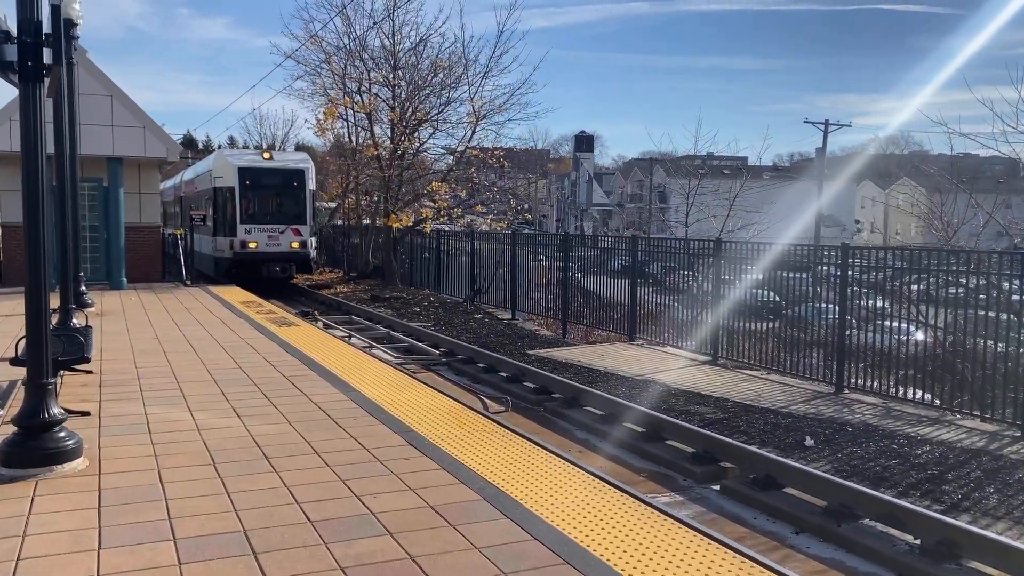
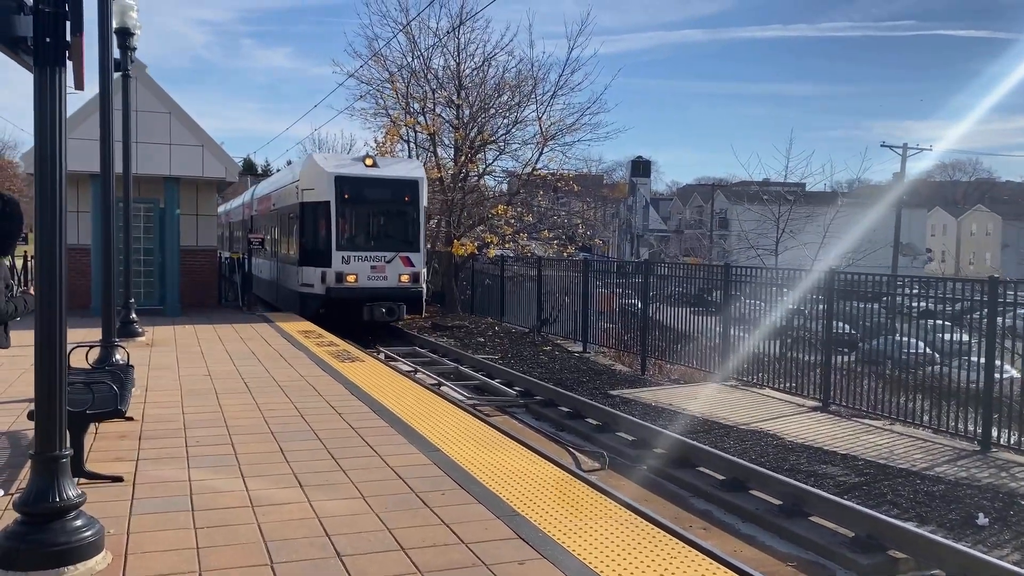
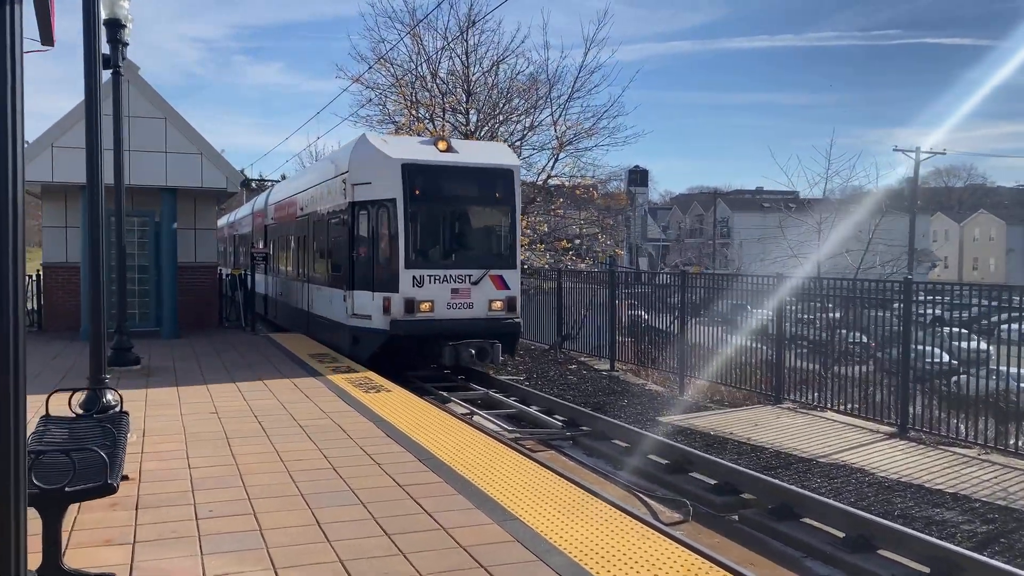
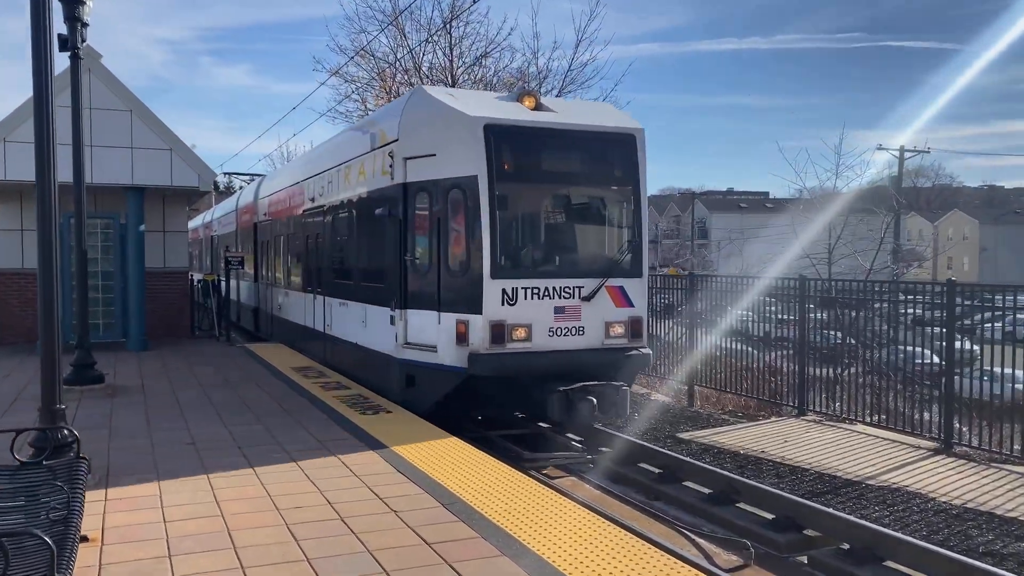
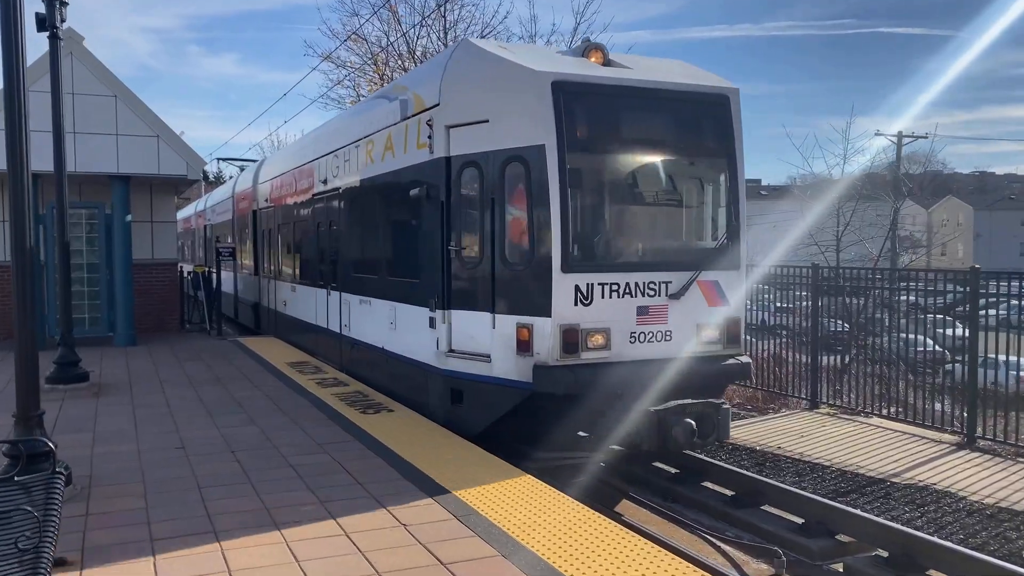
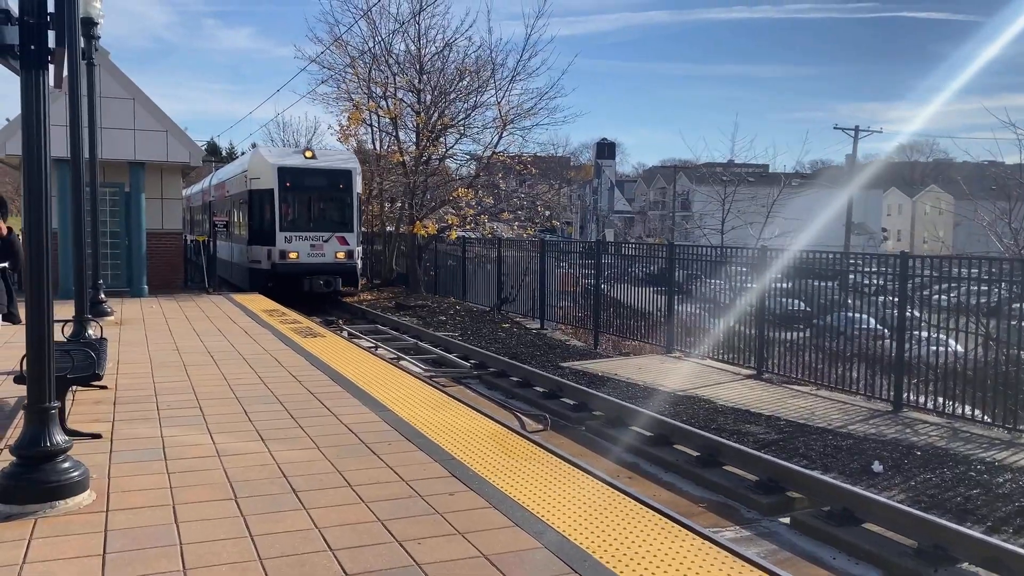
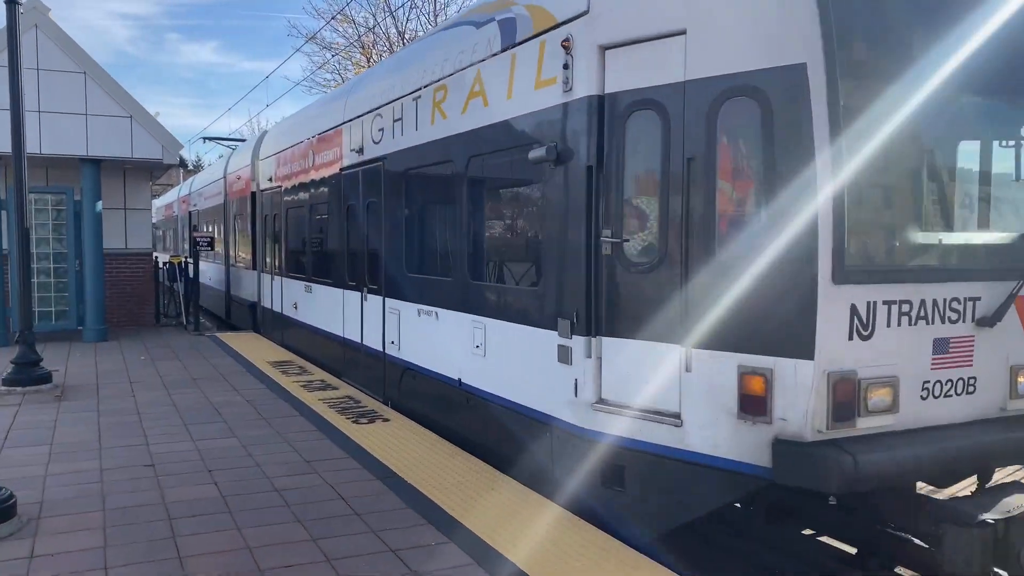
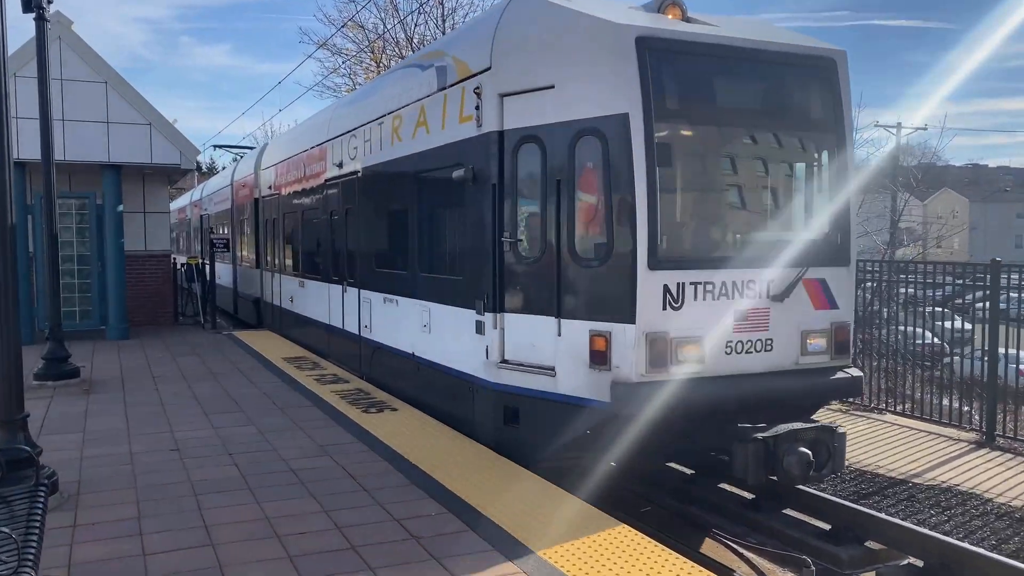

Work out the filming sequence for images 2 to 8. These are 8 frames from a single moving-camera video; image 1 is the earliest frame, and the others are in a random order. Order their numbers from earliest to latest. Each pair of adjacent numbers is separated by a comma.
6, 2, 3, 4, 5, 8, 7
